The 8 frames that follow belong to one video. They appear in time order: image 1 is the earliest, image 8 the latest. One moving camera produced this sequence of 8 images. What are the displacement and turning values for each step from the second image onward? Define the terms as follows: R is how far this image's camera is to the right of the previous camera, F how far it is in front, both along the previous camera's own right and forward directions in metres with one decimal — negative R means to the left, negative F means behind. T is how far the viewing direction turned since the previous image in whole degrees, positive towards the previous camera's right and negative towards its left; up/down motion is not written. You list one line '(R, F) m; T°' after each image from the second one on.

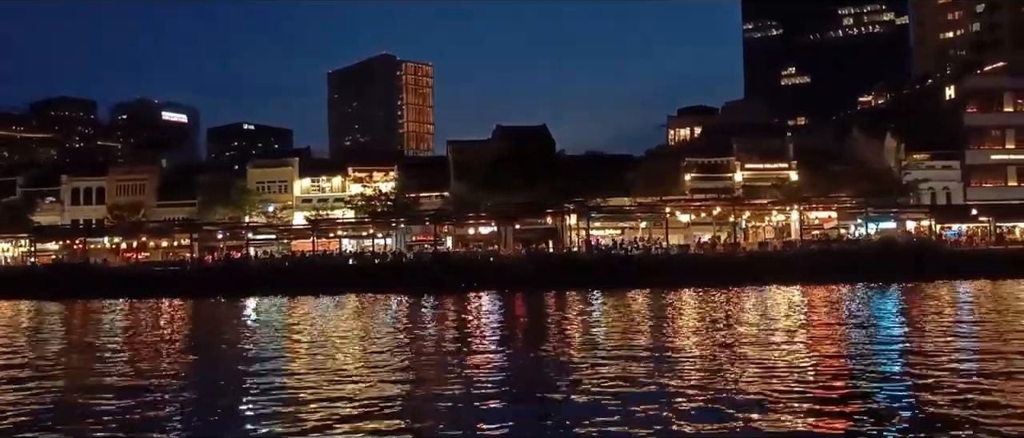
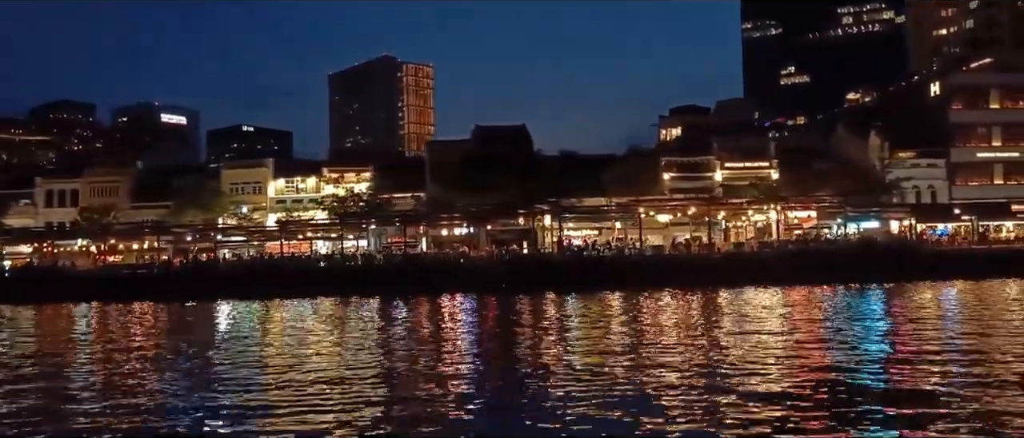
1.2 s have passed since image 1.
(+2.4, +1.3) m; 0°
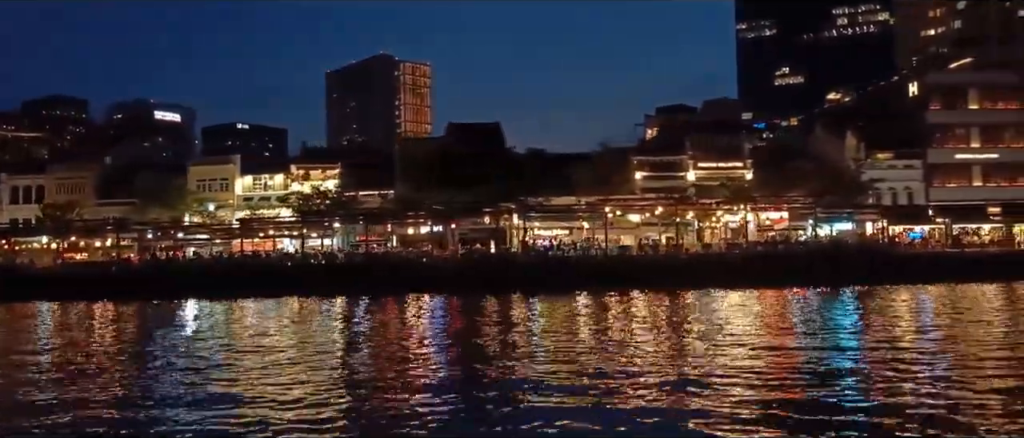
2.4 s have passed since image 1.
(+2.5, +1.2) m; 0°
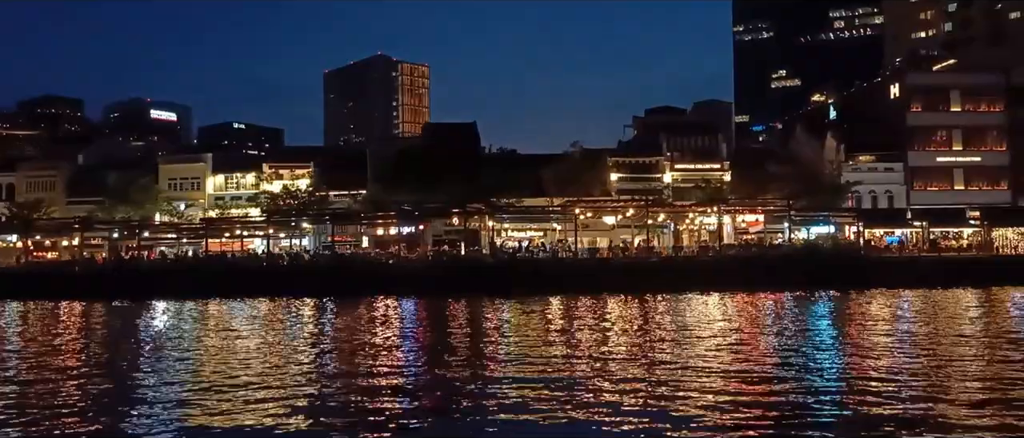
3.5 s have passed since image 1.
(+2.1, +1.1) m; 0°
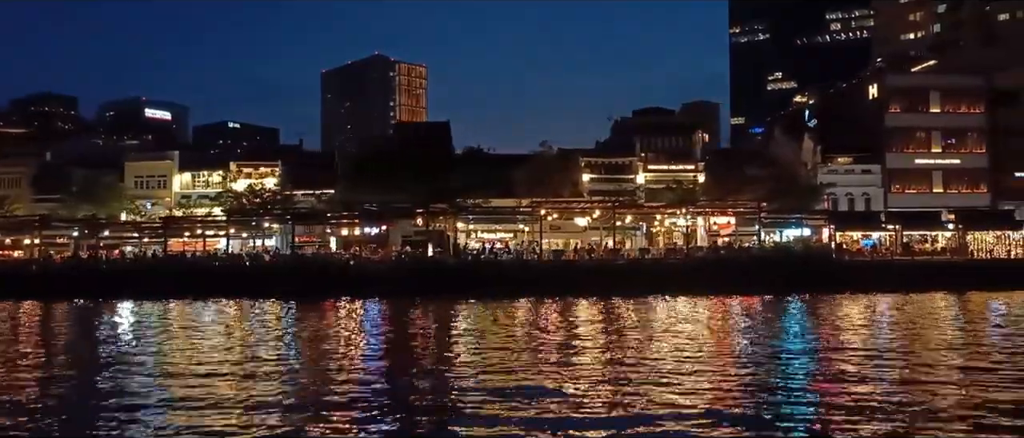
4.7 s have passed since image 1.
(+2.4, +1.3) m; 0°
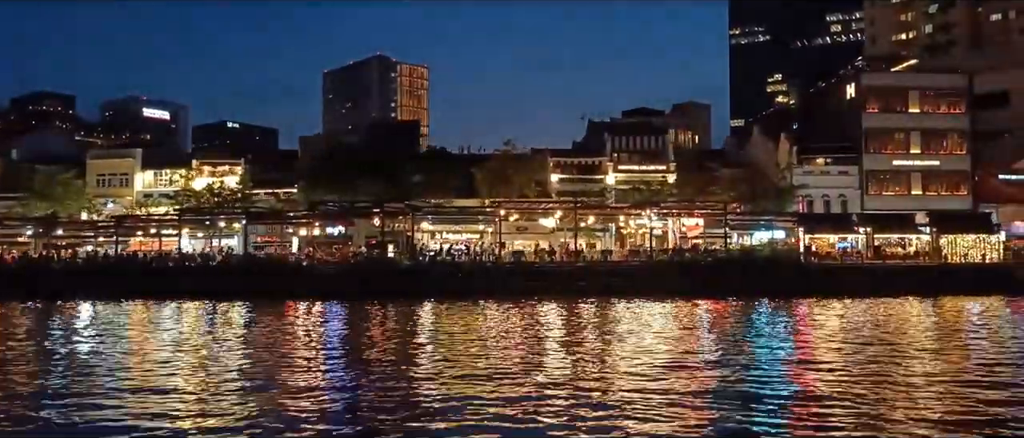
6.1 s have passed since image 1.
(+3.0, +1.7) m; 0°
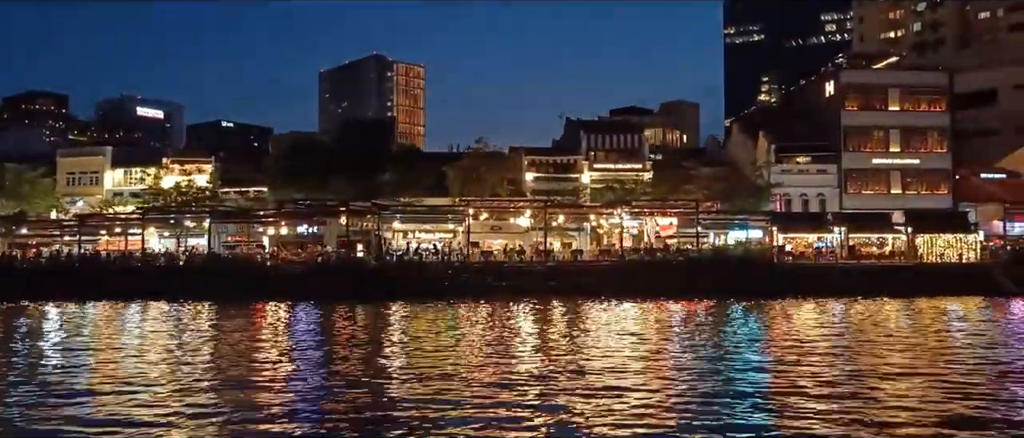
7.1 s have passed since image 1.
(+1.9, +0.9) m; 0°
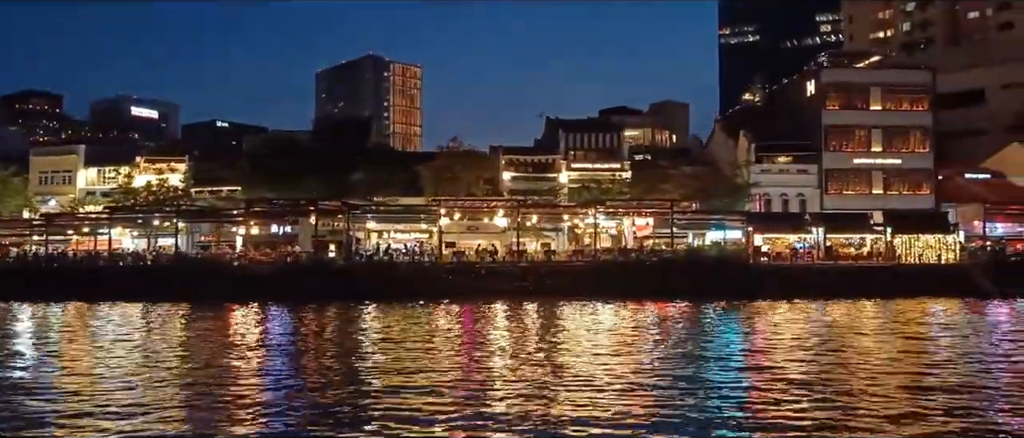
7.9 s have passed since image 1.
(+1.7, +0.8) m; 0°
